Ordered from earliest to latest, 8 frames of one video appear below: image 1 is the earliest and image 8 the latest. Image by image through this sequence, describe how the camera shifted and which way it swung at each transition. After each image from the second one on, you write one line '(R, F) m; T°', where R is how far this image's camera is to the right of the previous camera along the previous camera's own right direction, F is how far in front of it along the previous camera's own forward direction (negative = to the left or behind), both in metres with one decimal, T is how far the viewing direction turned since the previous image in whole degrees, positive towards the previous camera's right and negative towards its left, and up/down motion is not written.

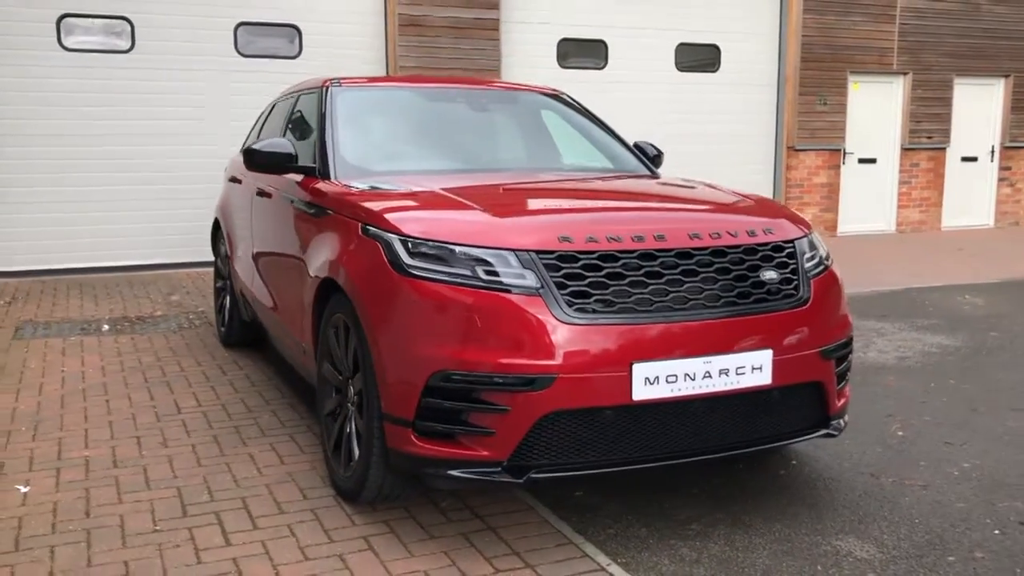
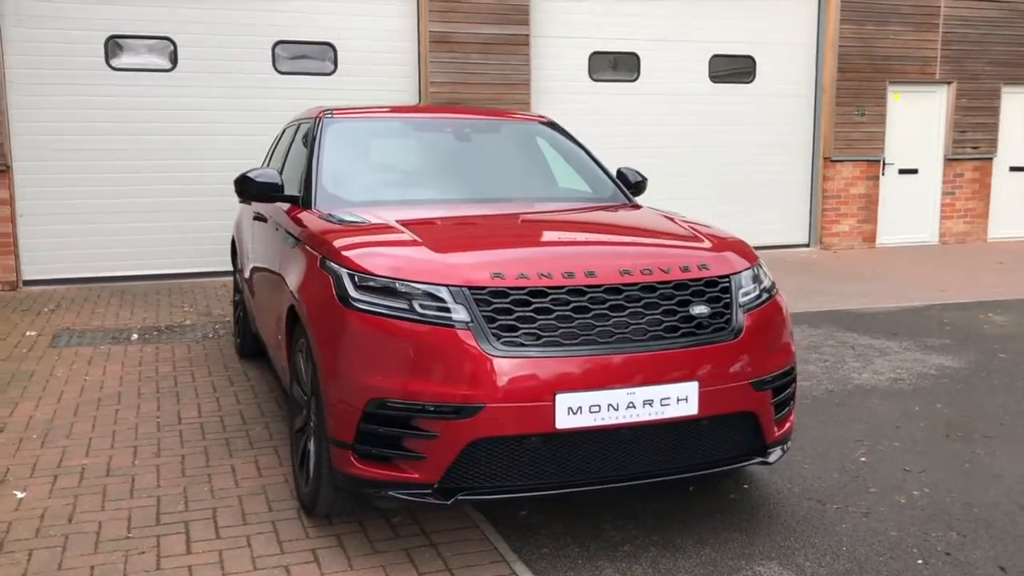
(+0.4, -0.2) m; -4°
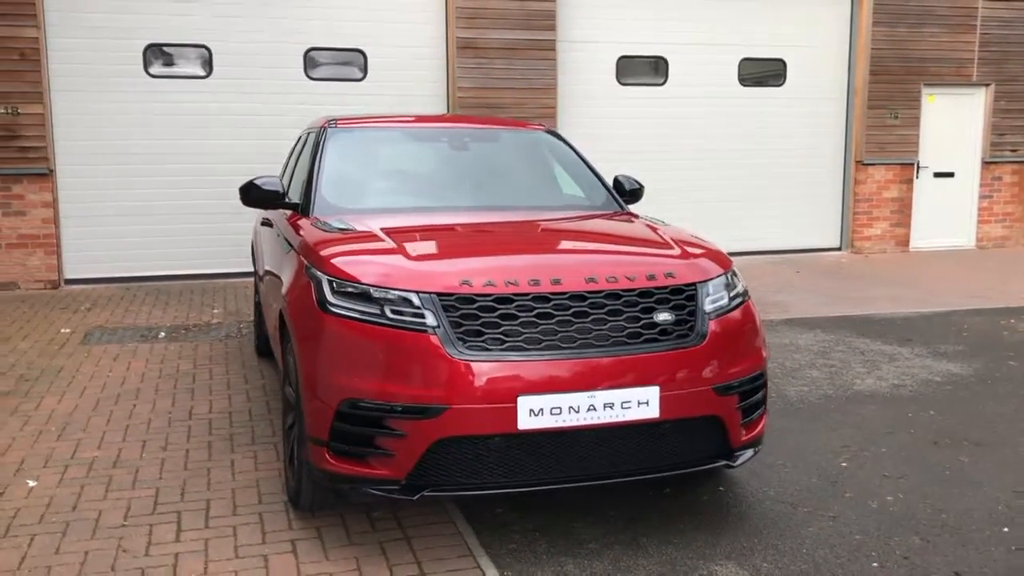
(+0.3, -0.1) m; -3°
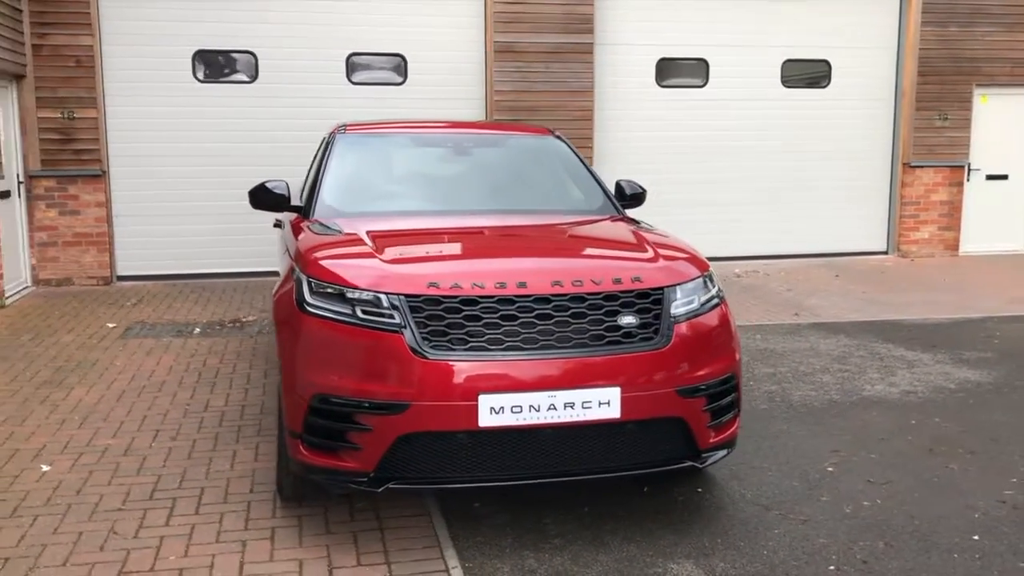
(+0.4, -0.1) m; -4°
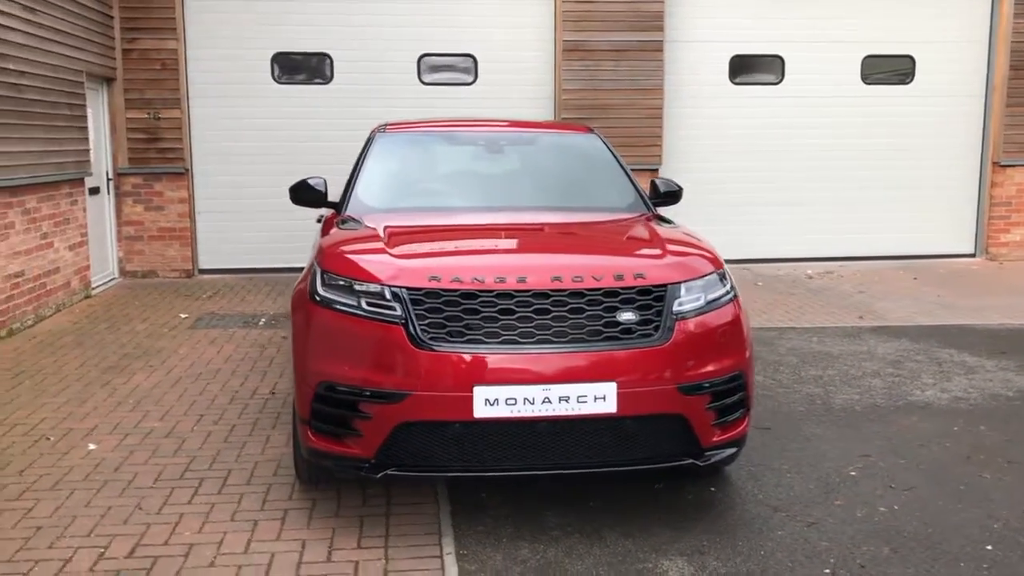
(+0.4, 0.0) m; -6°
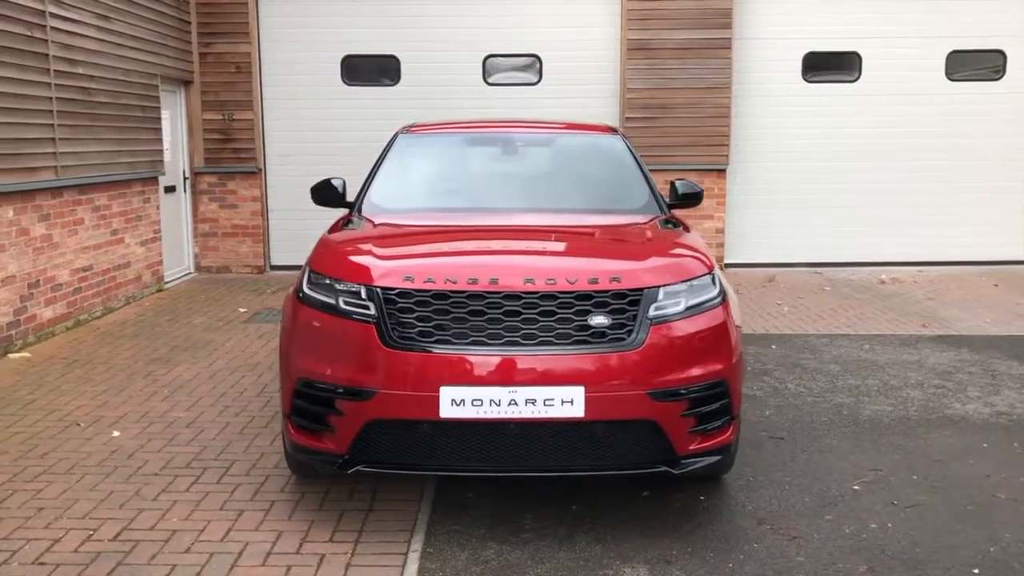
(+0.5, 0.0) m; -6°
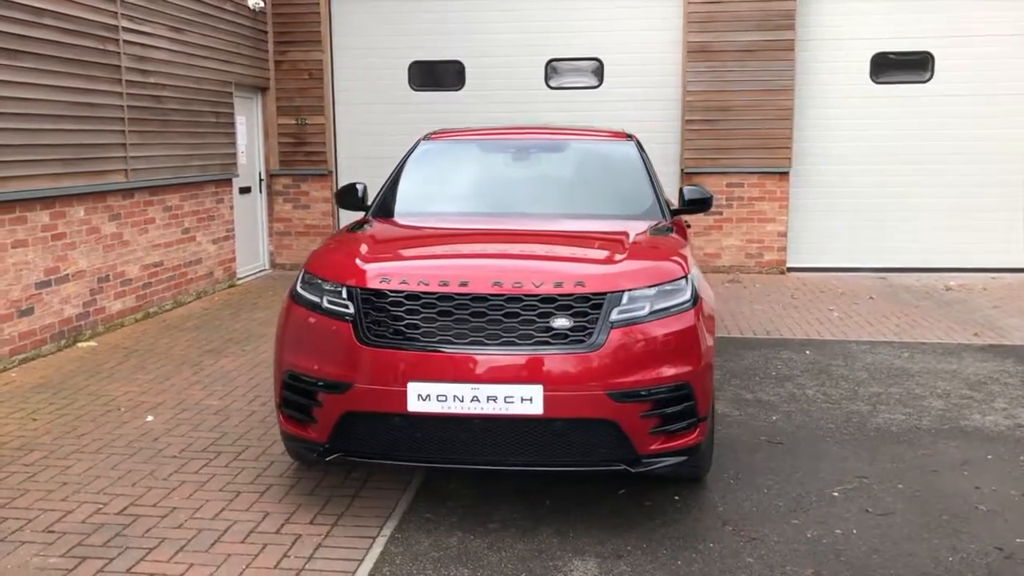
(+0.5, -0.1) m; -6°
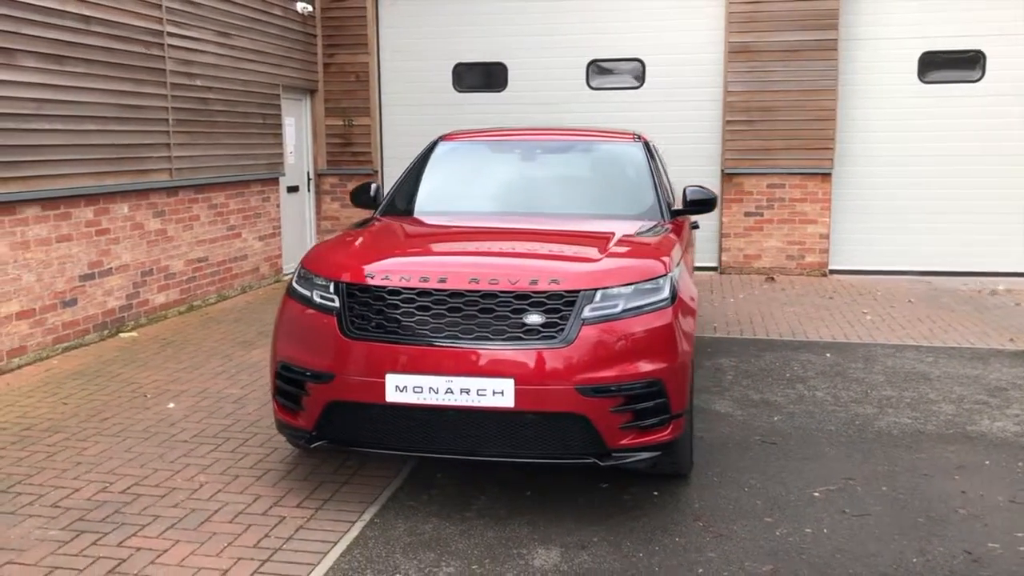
(+0.4, -0.1) m; -4°
